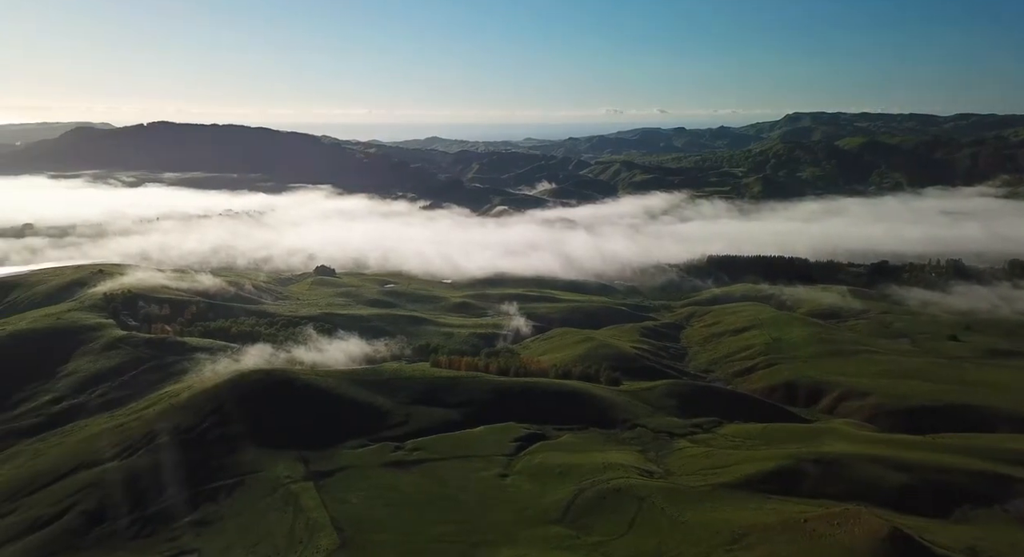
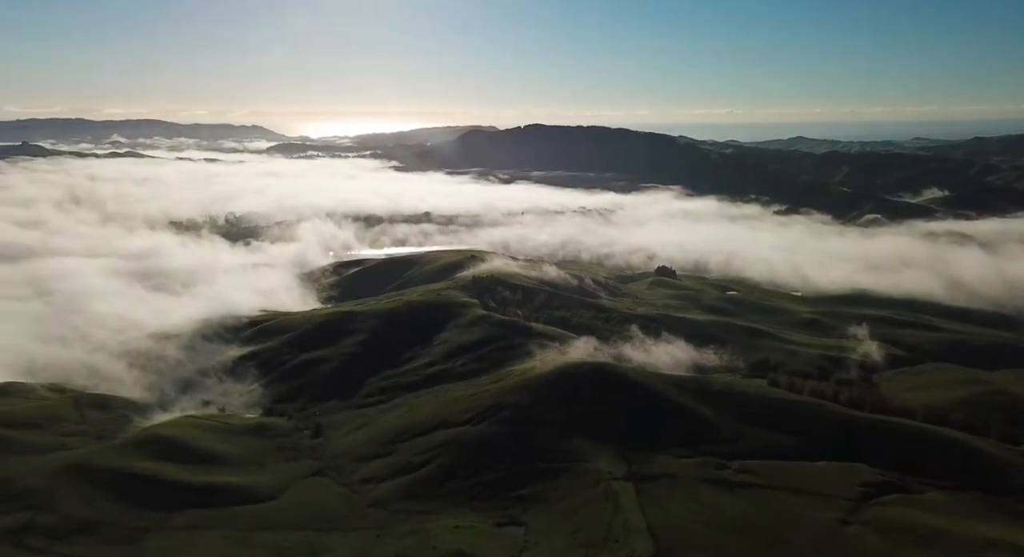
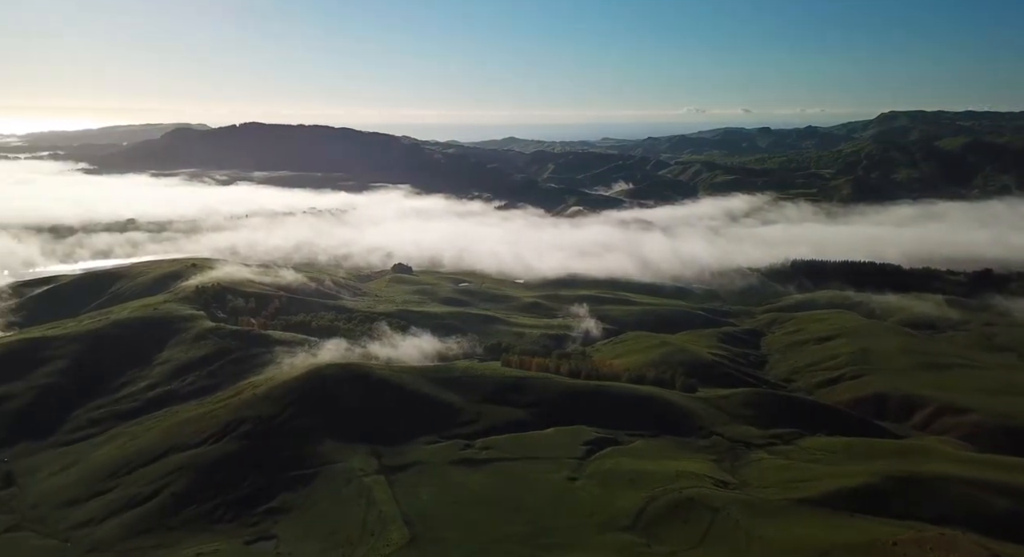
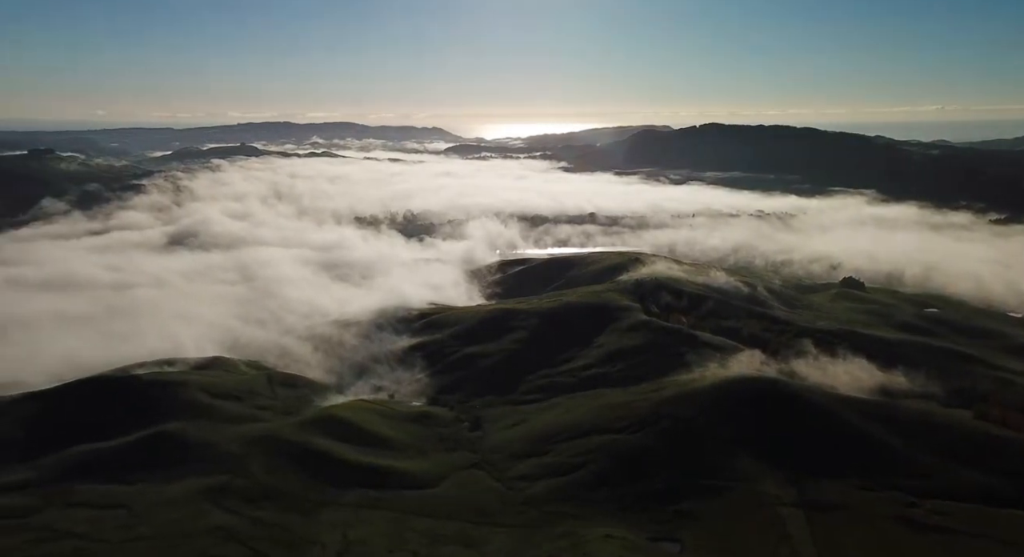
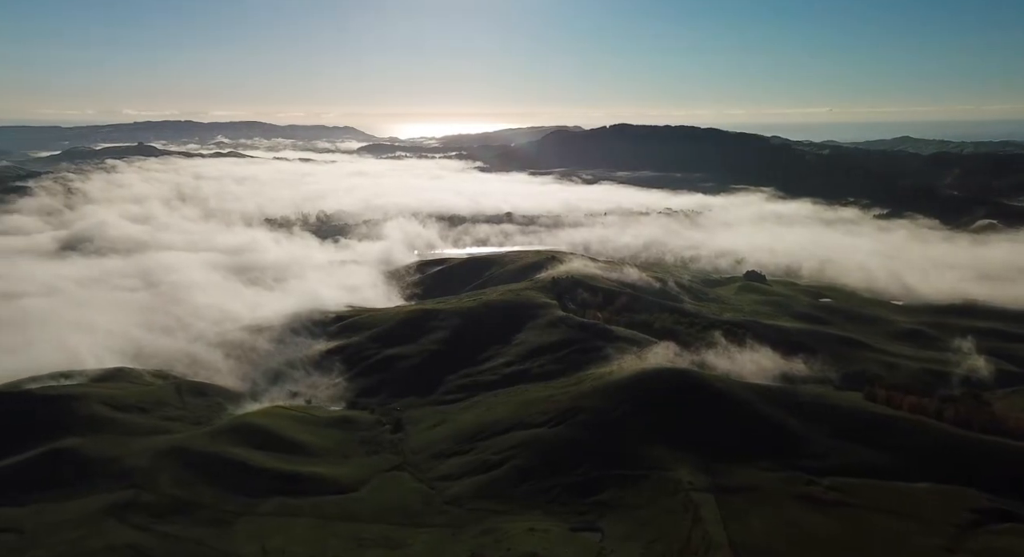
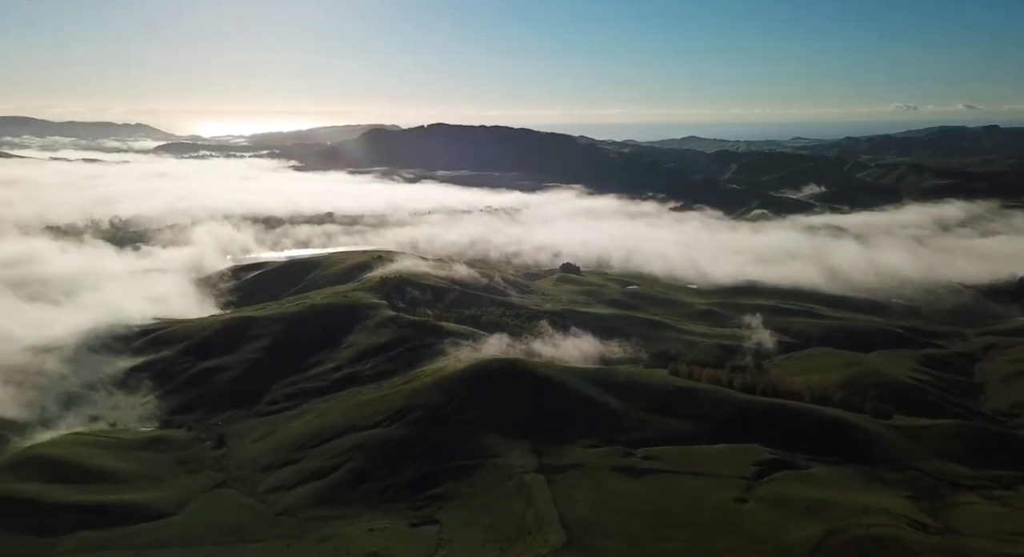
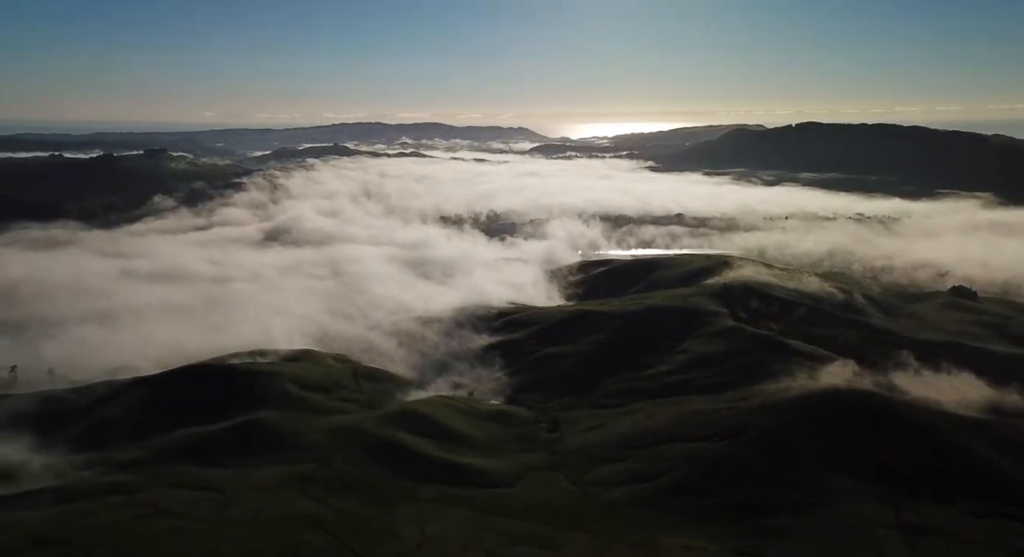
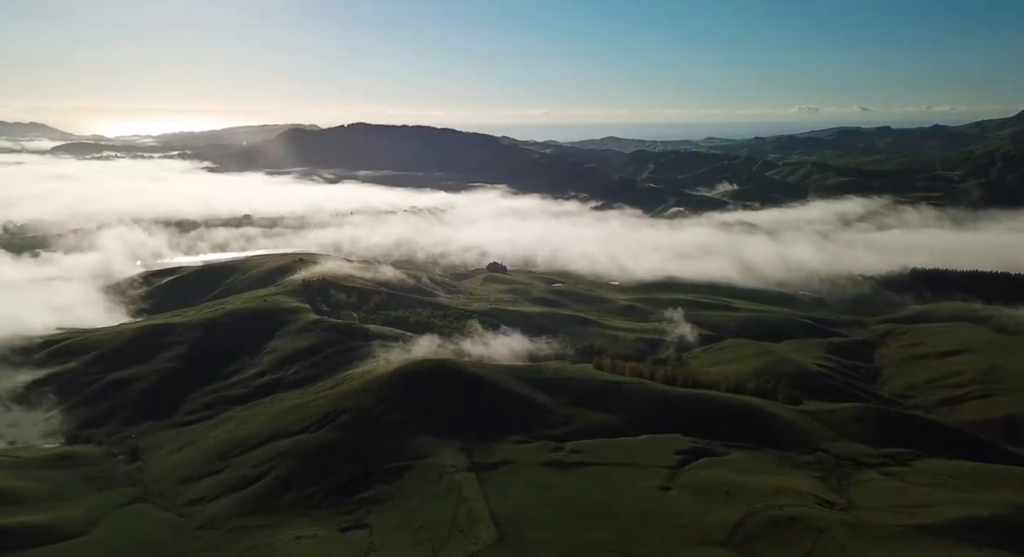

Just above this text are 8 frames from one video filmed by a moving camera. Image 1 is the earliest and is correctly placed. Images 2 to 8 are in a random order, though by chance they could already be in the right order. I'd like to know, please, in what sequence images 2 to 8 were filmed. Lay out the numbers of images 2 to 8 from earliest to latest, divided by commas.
3, 8, 6, 2, 5, 4, 7
